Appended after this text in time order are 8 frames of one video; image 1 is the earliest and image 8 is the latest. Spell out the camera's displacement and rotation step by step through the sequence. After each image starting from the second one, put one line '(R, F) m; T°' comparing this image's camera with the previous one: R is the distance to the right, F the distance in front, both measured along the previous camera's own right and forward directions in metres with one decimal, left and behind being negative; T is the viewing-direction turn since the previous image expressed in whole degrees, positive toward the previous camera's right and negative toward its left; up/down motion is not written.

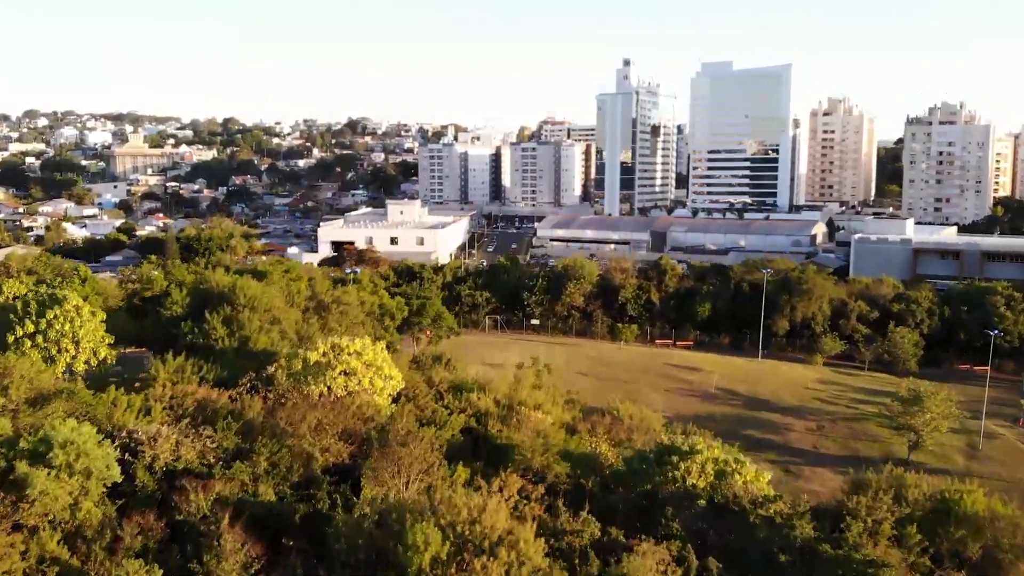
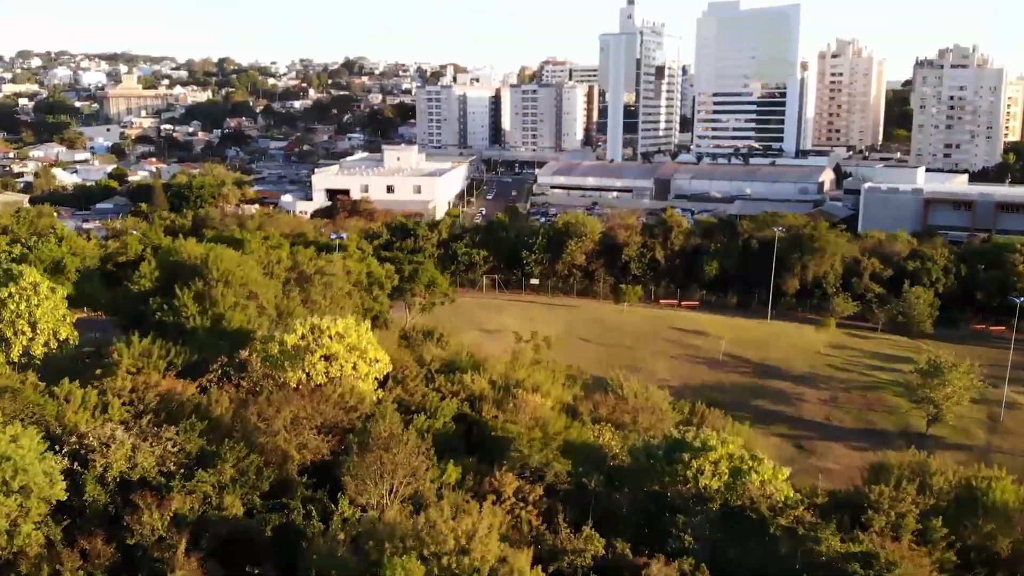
(+0.1, +1.4) m; 0°
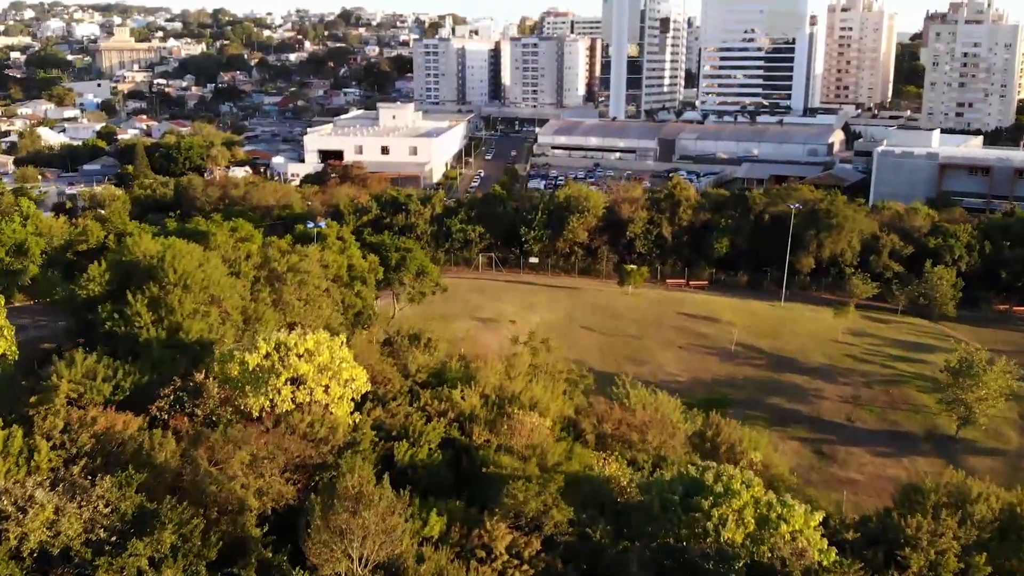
(+0.1, +1.9) m; 0°
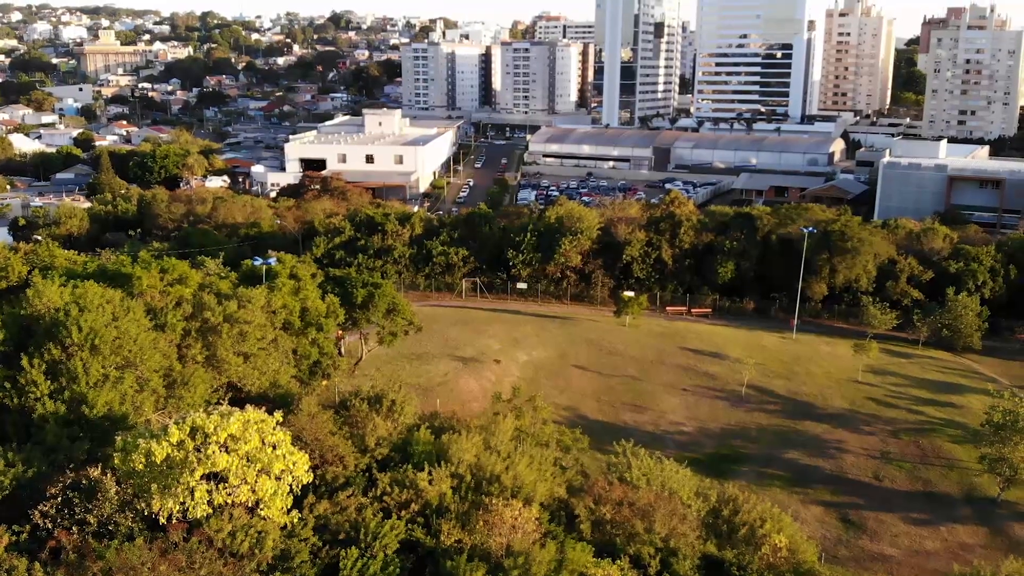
(+0.2, +2.6) m; 0°
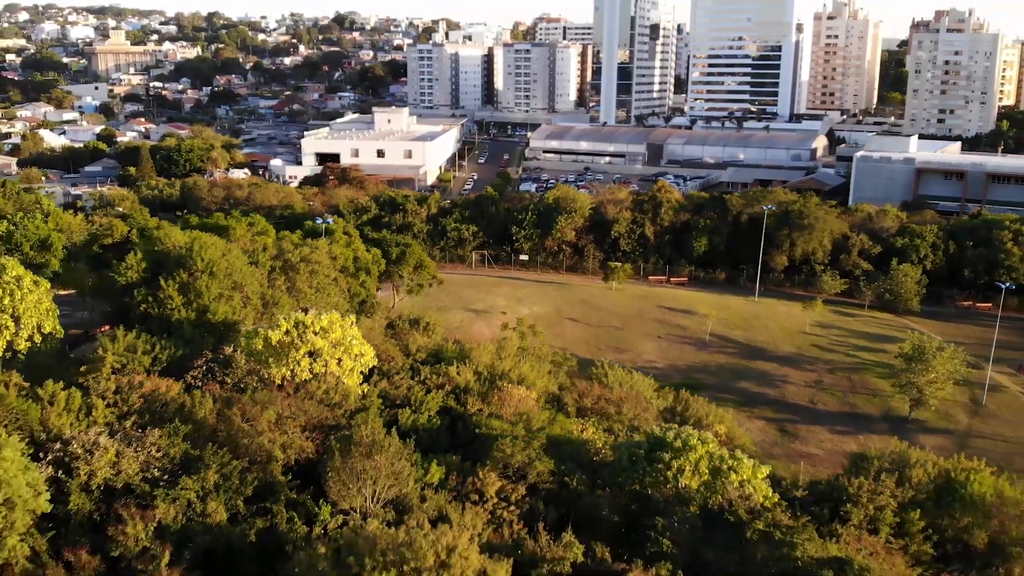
(-0.1, -4.5) m; 0°
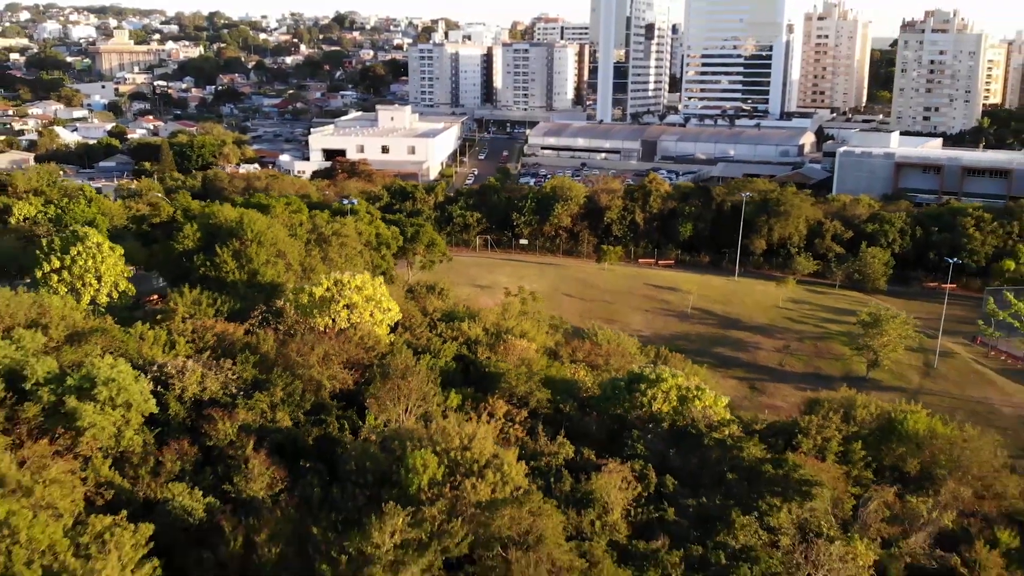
(-0.1, -2.9) m; 0°
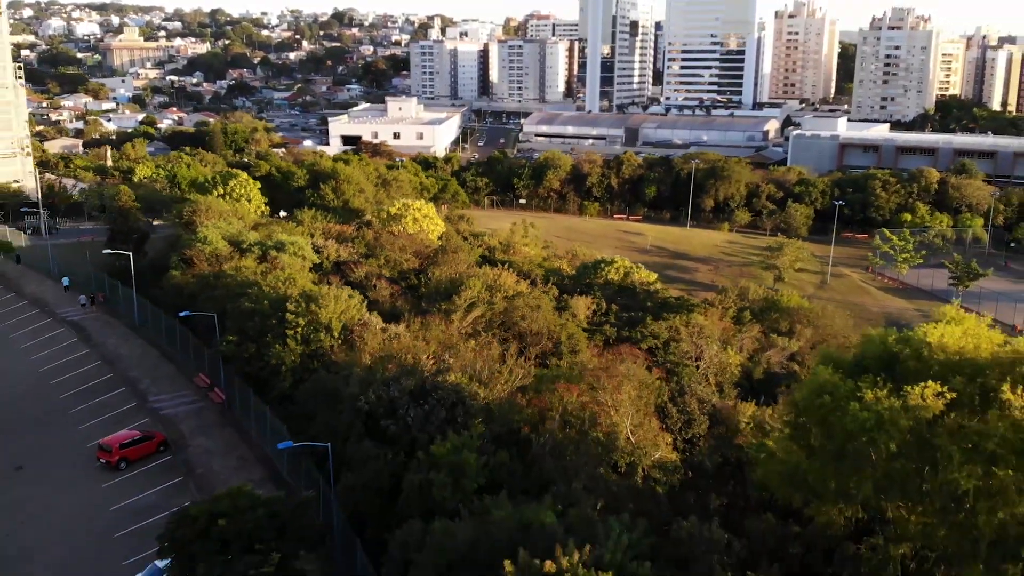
(-0.4, -9.5) m; 0°
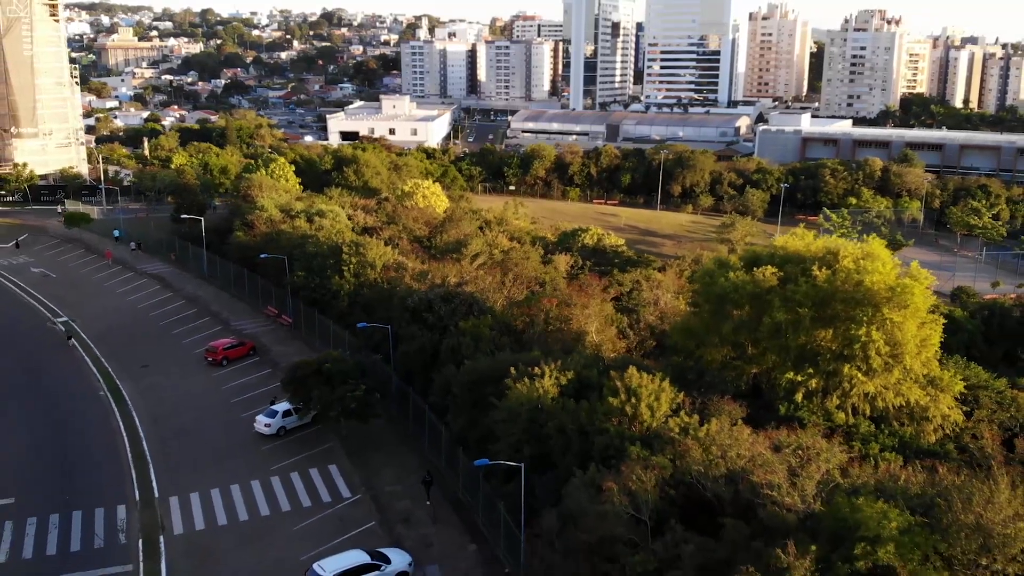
(-0.2, -5.7) m; +1°
